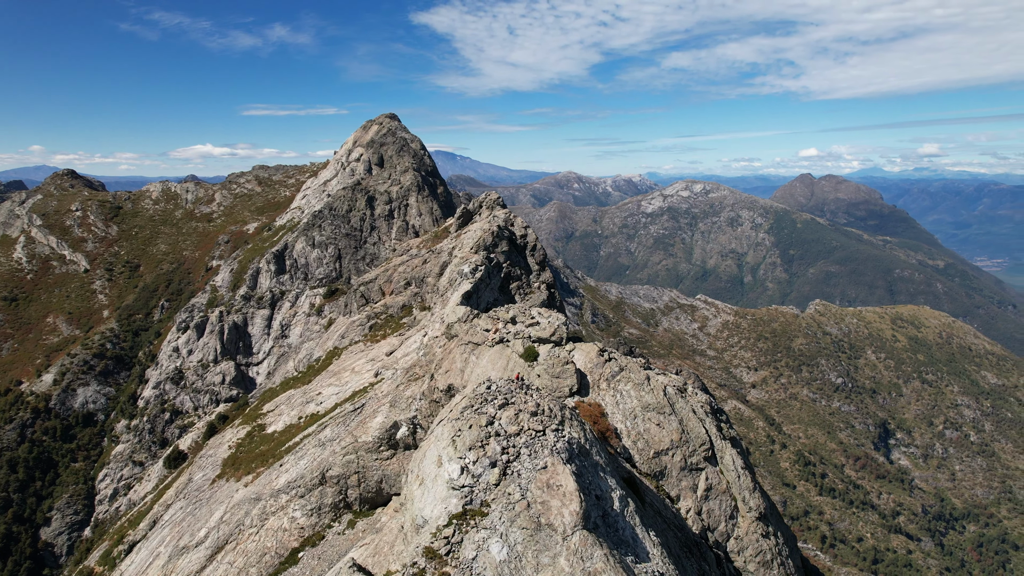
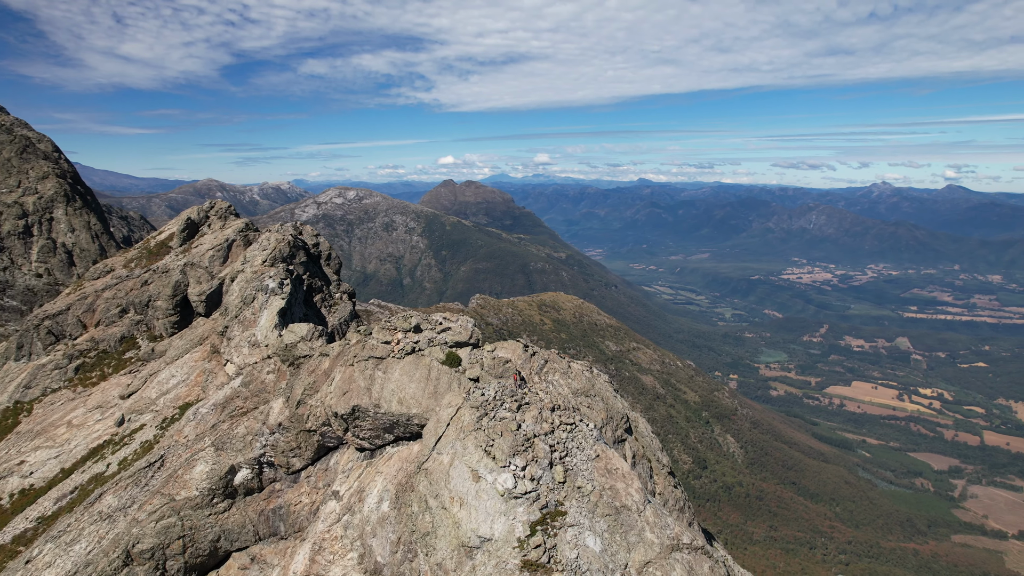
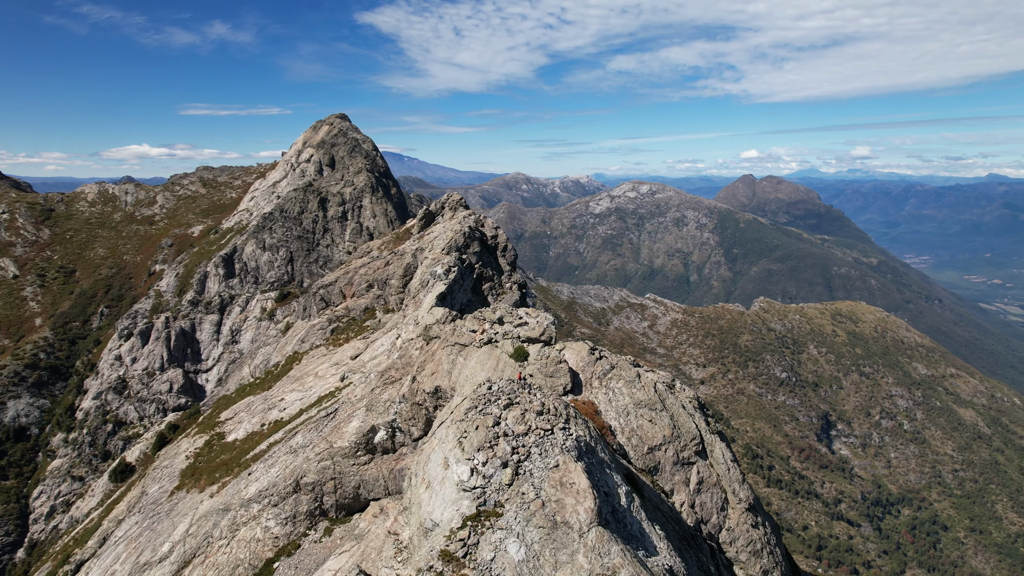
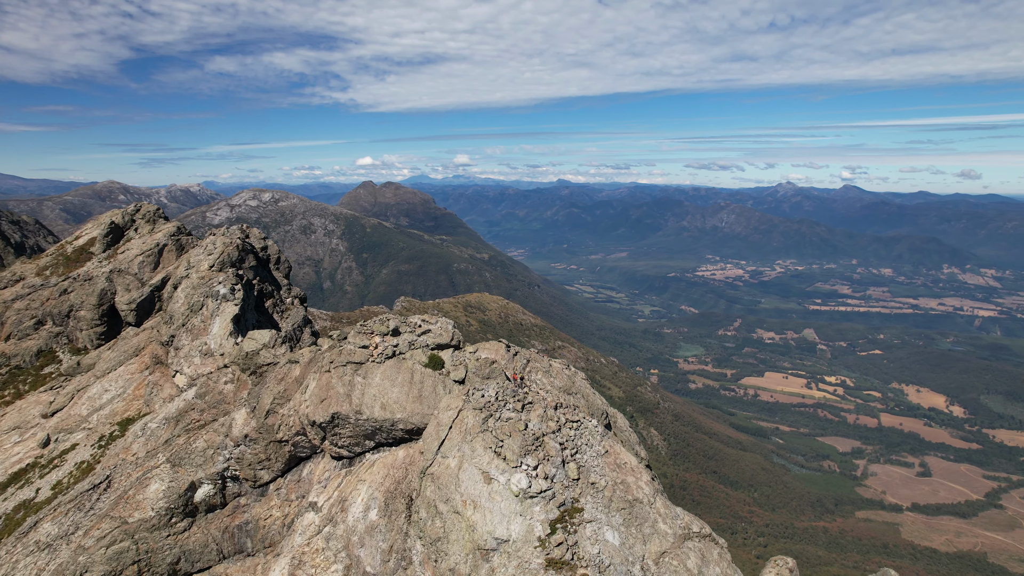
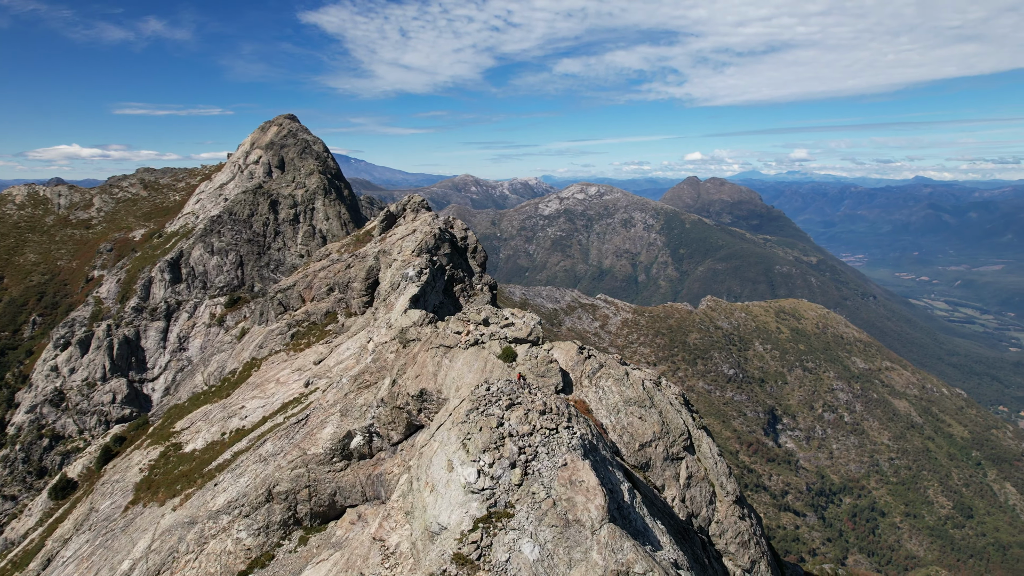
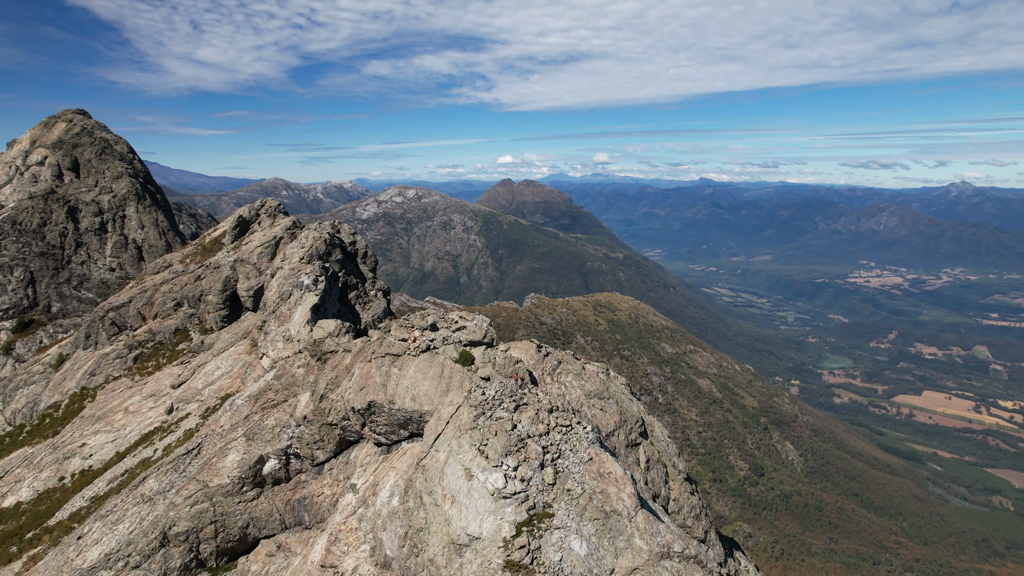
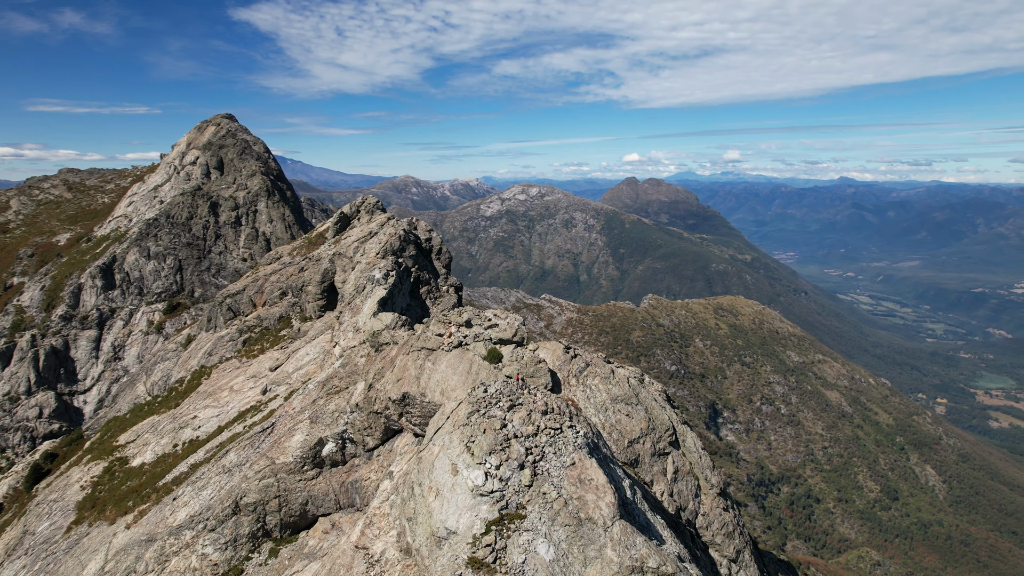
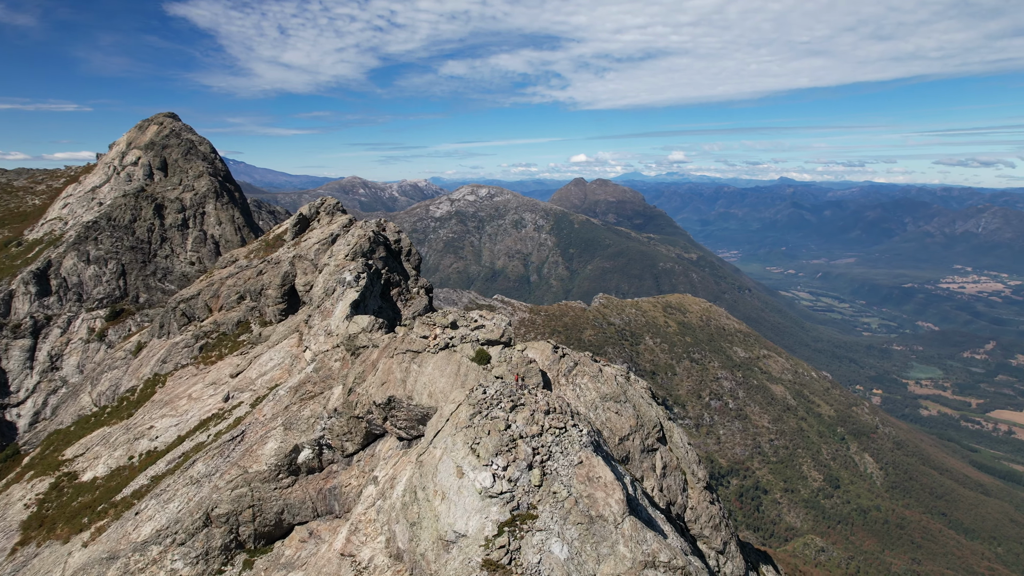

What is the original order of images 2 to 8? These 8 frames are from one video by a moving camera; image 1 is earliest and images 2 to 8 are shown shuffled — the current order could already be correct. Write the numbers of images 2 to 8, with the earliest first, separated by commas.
3, 5, 7, 8, 6, 2, 4
